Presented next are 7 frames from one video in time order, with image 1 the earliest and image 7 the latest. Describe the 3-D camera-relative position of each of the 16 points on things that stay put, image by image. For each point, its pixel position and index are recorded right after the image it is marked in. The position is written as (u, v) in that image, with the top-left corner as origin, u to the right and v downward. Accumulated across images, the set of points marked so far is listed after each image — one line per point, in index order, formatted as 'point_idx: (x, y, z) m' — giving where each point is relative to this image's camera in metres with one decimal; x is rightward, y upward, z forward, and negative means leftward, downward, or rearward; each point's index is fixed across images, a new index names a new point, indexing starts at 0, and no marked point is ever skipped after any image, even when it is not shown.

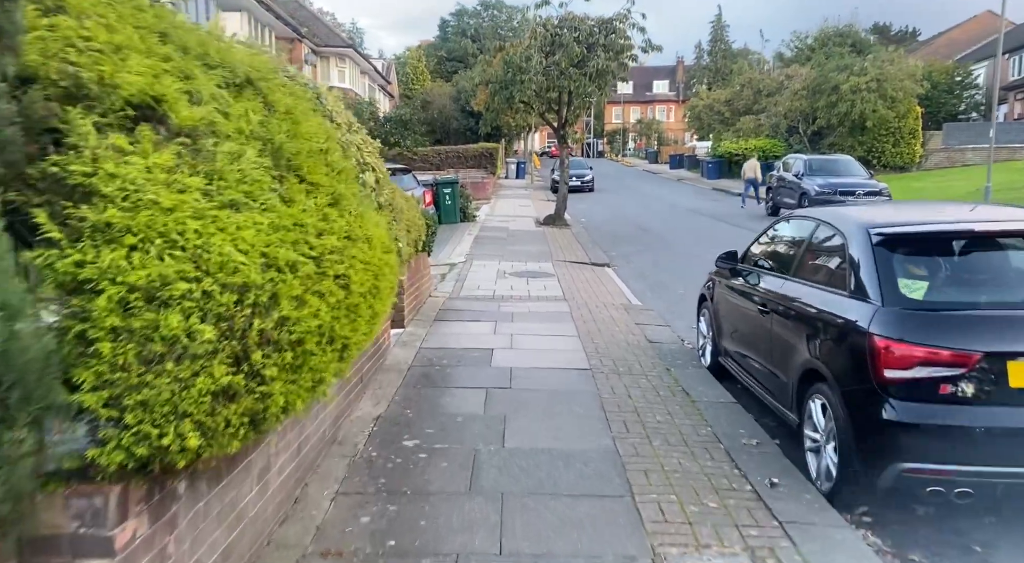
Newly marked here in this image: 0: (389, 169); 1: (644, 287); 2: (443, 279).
0: (-2.8, +2.6, +15.9) m
1: (+2.2, -0.1, +11.5) m
2: (-1.1, 0.0, +11.5) m
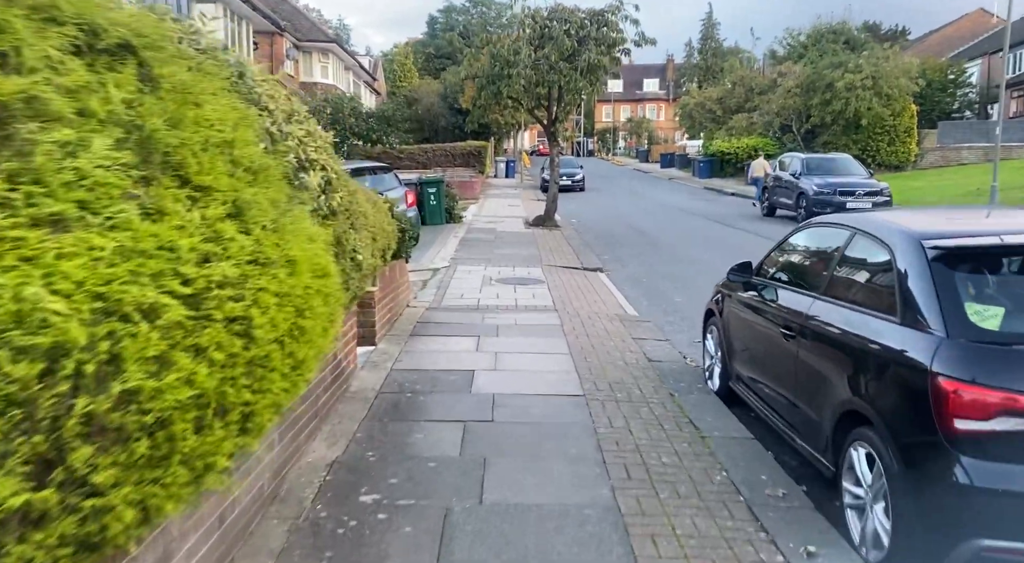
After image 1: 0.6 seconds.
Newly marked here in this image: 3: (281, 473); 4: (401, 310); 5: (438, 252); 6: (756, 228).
0: (-3.1, +2.5, +15.1) m
1: (+2.0, -0.2, +10.8) m
2: (-1.3, -0.1, +10.6) m
3: (-1.3, -1.1, +4.0) m
4: (-1.4, -0.4, +8.5) m
5: (-1.5, +0.6, +14.1) m
6: (+7.0, +1.5, +20.0) m
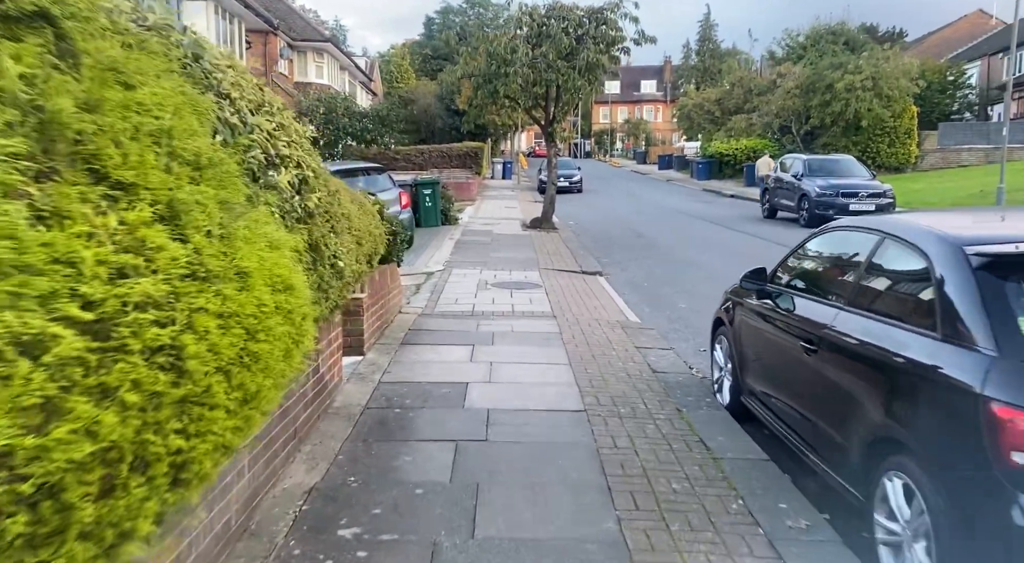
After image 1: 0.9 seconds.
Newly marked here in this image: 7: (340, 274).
0: (-3.1, +2.4, +14.7) m
1: (+1.9, -0.3, +10.4) m
2: (-1.4, -0.2, +10.3) m
3: (-1.3, -1.1, +3.6) m
4: (-1.4, -0.4, +8.1) m
5: (-1.6, +0.5, +13.7) m
6: (+6.9, +1.4, +19.6) m
7: (-1.0, 0.0, +4.1) m
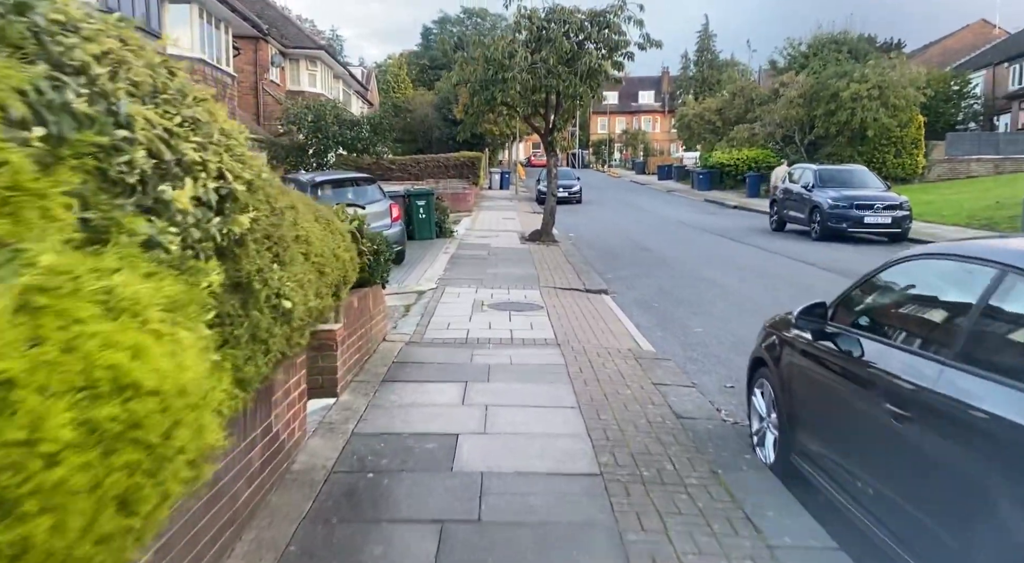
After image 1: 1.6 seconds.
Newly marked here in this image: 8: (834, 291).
0: (-3.2, +2.0, +13.7) m
1: (+1.9, -0.6, +9.4) m
2: (-1.4, -0.4, +9.3) m
3: (-1.3, -1.3, +2.6) m
4: (-1.4, -0.7, +7.2) m
5: (-1.6, +0.2, +12.7) m
6: (+6.8, +1.0, +18.7) m
7: (-1.0, -0.2, +3.2) m
8: (+5.4, -0.2, +11.7) m
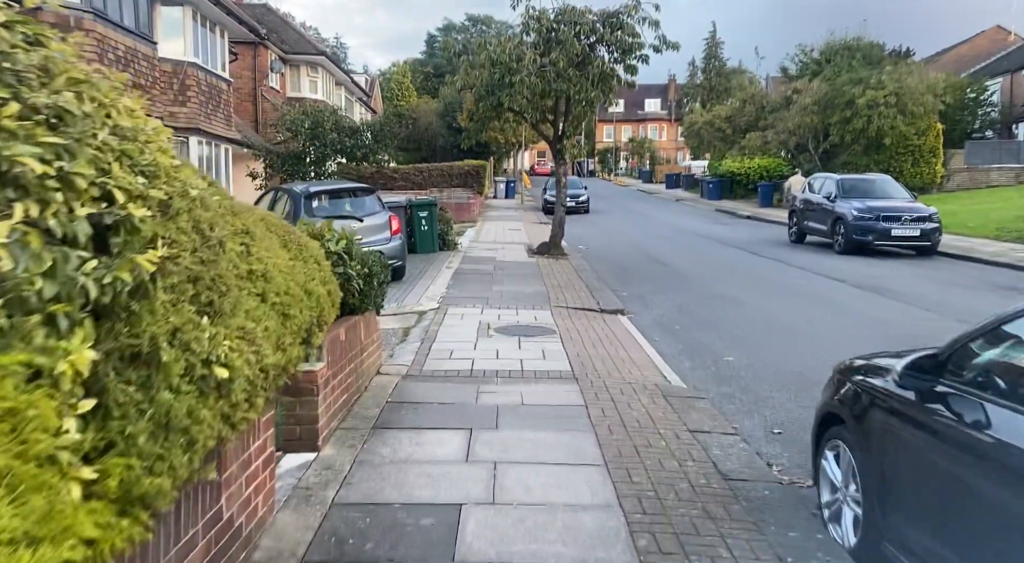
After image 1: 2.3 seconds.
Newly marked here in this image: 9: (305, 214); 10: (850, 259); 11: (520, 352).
0: (-3.0, +1.7, +12.9) m
1: (+2.0, -0.8, +8.5) m
2: (-1.3, -0.7, +8.4) m
3: (-1.3, -1.5, +1.7) m
4: (-1.3, -0.9, +6.3) m
5: (-1.4, -0.1, +11.8) m
6: (+7.0, +0.6, +17.8) m
7: (-0.9, -0.3, +2.3) m
8: (+5.5, -0.5, +10.7) m
9: (-3.7, +1.2, +12.2) m
10: (+8.2, +0.5, +17.1) m
11: (+0.1, -0.8, +7.8) m
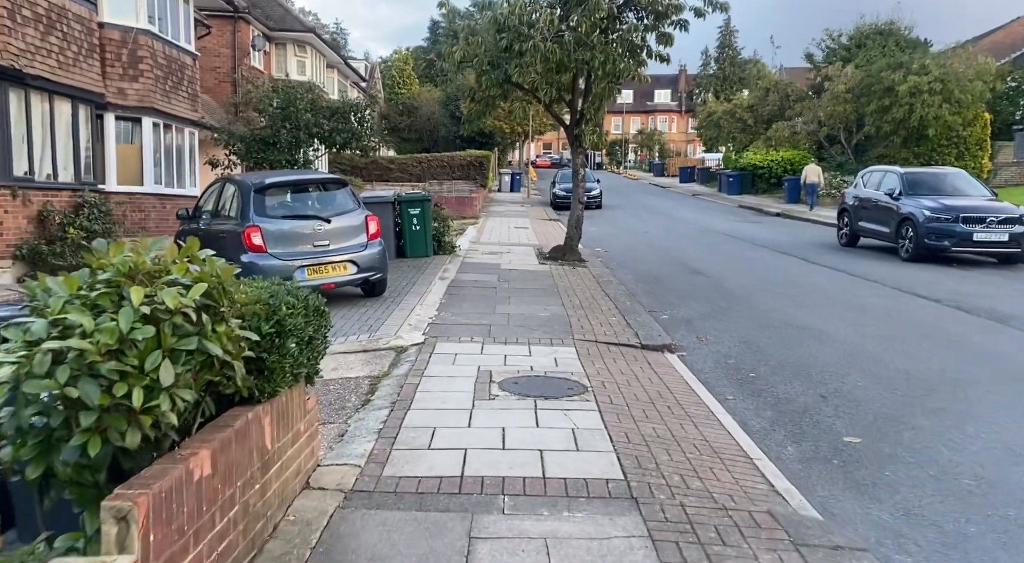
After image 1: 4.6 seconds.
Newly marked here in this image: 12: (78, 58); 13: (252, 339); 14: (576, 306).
0: (-2.9, +1.5, +10.2) m
1: (+2.1, -1.2, +5.8) m
2: (-1.2, -1.0, +5.7) m
3: (-1.2, -1.9, -1.0) m
4: (-1.2, -1.3, +3.6) m
5: (-1.3, -0.4, +9.1) m
6: (+7.2, +0.4, +15.0) m
7: (-0.9, -0.7, -0.5) m
8: (+5.6, -0.8, +8.0) m
9: (-3.5, +0.9, +9.5) m
10: (+8.4, +0.3, +14.3) m
11: (+0.2, -1.1, +5.1) m
12: (-8.3, +4.3, +13.4) m
13: (-1.2, -0.3, +3.3) m
14: (+0.9, -0.4, +9.8) m
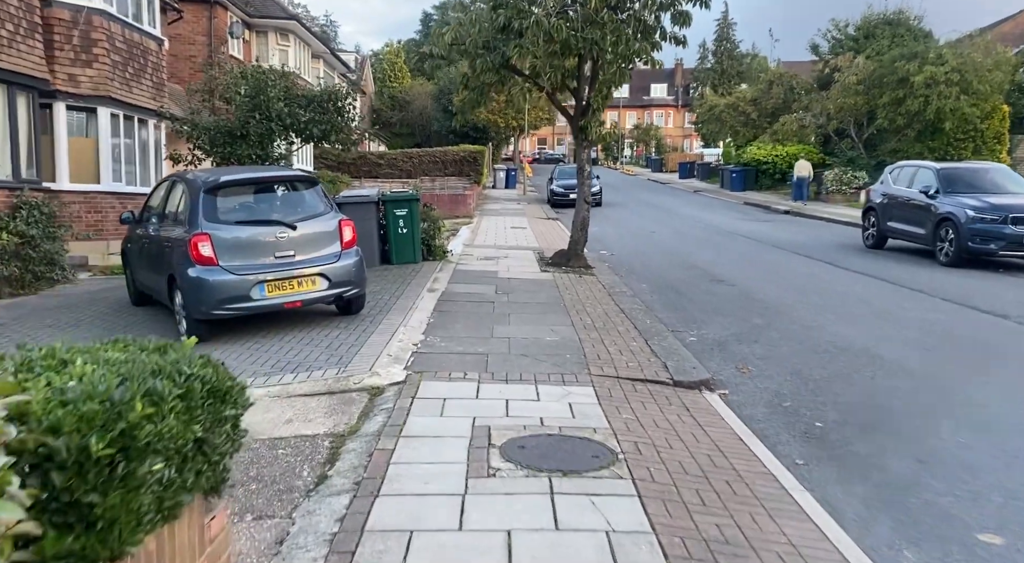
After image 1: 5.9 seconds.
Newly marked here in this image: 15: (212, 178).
0: (-2.9, +1.3, +8.6) m
1: (+2.2, -1.4, +4.3) m
2: (-1.2, -1.2, +4.2) m
3: (-1.1, -2.1, -2.5) m
4: (-1.2, -1.5, +2.0) m
5: (-1.3, -0.6, +7.6) m
6: (+7.1, +0.2, +13.5) m
7: (-0.8, -1.0, -2.0) m
8: (+5.6, -1.0, +6.5) m
9: (-3.5, +0.7, +8.0) m
10: (+8.4, +0.1, +12.8) m
11: (+0.2, -1.3, +3.6) m
12: (-8.4, +4.1, +11.8) m
13: (-1.1, -0.5, +1.8) m
14: (+0.9, -0.5, +8.3) m
15: (-3.5, +1.2, +8.2) m
